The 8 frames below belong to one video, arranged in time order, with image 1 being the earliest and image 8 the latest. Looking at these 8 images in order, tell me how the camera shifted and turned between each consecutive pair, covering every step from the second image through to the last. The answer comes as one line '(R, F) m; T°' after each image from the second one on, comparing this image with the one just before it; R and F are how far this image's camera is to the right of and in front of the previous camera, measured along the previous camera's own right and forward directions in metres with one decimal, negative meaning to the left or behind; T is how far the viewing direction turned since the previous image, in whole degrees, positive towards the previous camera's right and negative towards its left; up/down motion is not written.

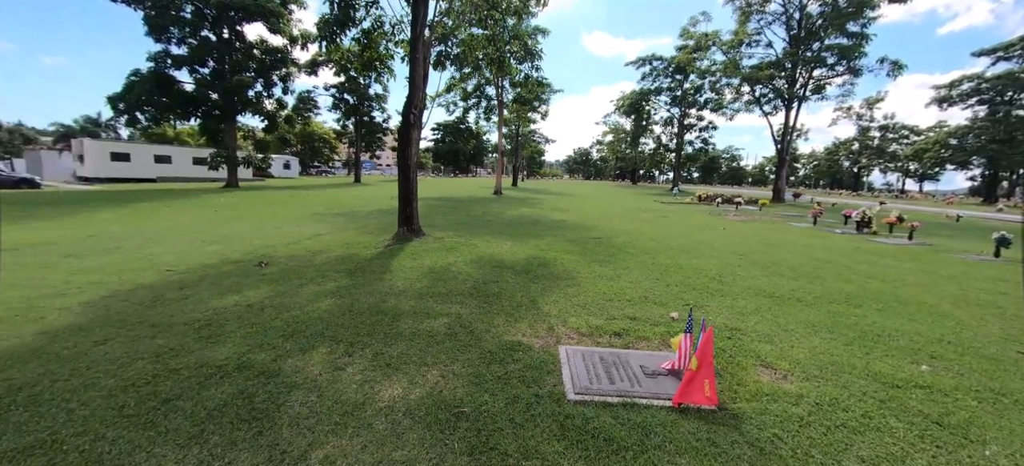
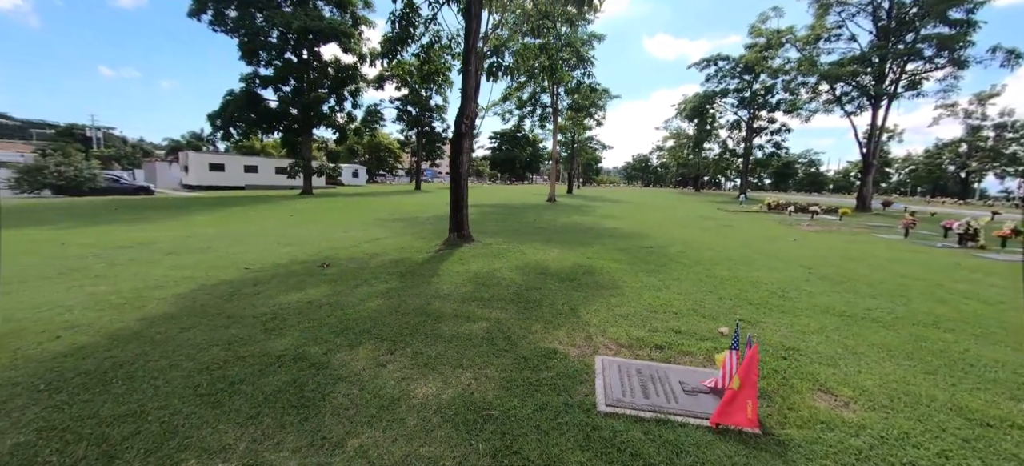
(+0.1, 0.0) m; -8°
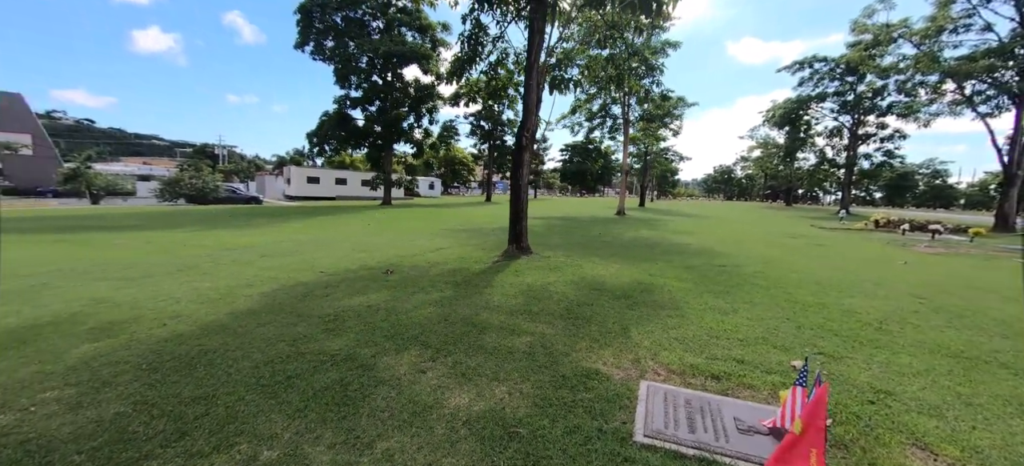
(+0.2, 0.0) m; -10°
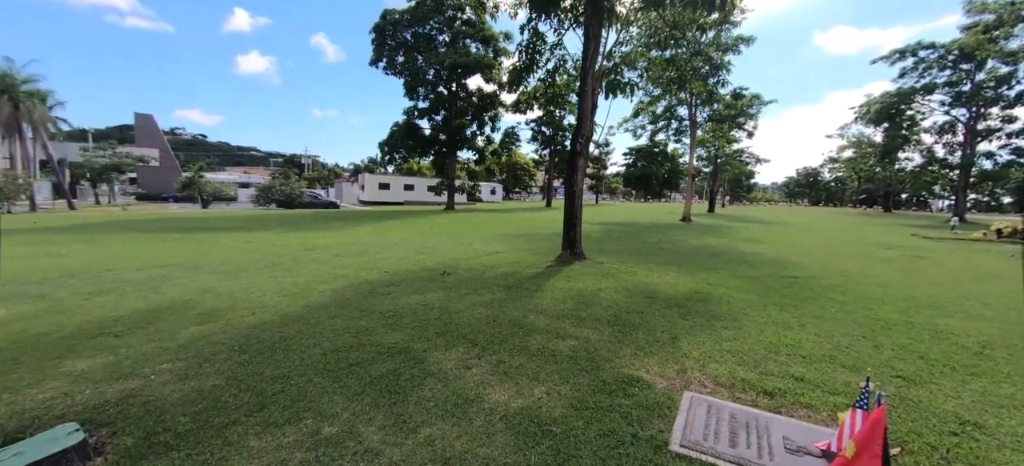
(+0.1, -0.1) m; -9°
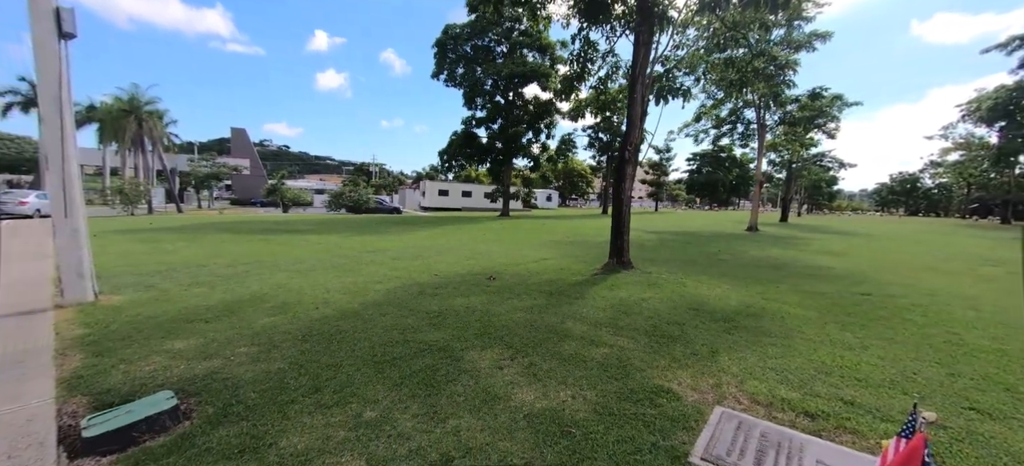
(+0.2, -0.1) m; -8°
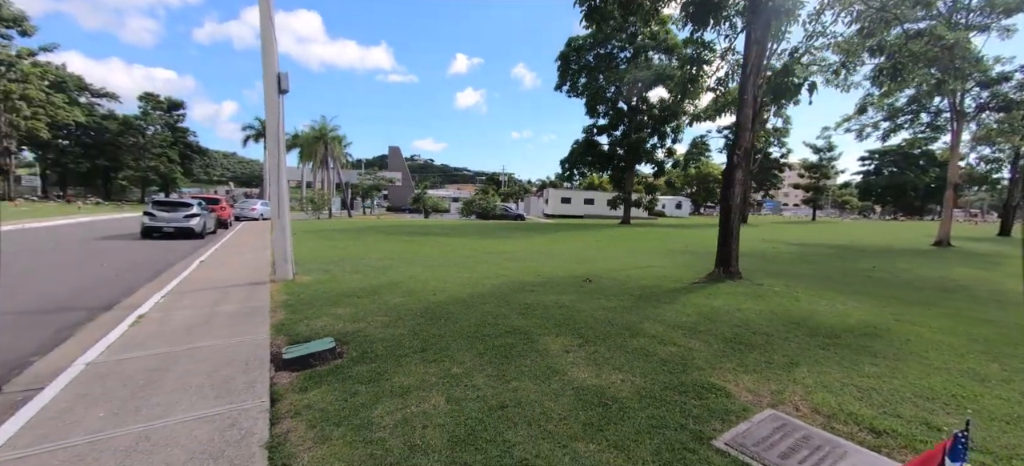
(+0.5, -0.5) m; -18°
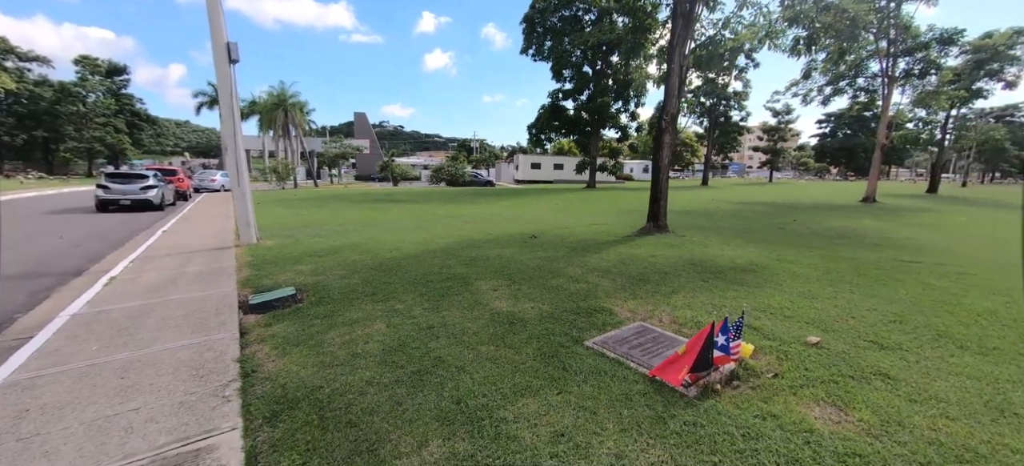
(+0.4, -0.6) m; +4°
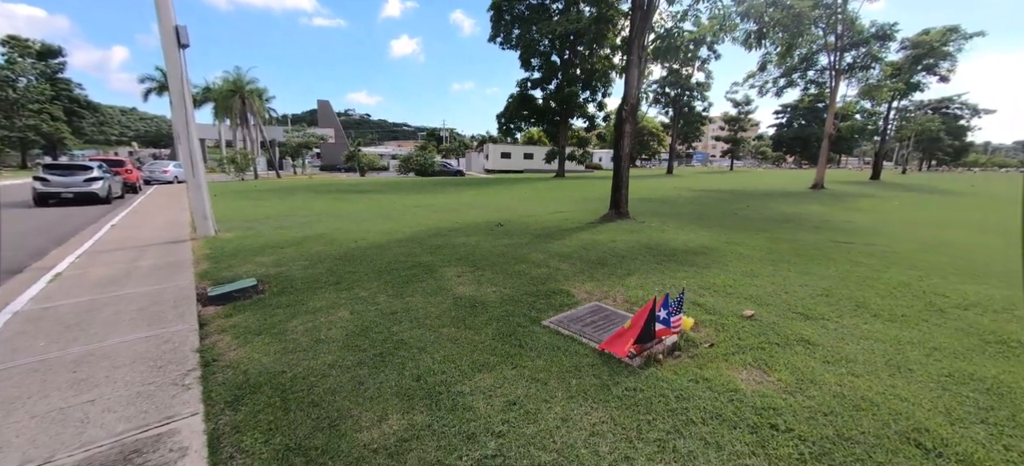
(+0.1, -0.1) m; +4°
